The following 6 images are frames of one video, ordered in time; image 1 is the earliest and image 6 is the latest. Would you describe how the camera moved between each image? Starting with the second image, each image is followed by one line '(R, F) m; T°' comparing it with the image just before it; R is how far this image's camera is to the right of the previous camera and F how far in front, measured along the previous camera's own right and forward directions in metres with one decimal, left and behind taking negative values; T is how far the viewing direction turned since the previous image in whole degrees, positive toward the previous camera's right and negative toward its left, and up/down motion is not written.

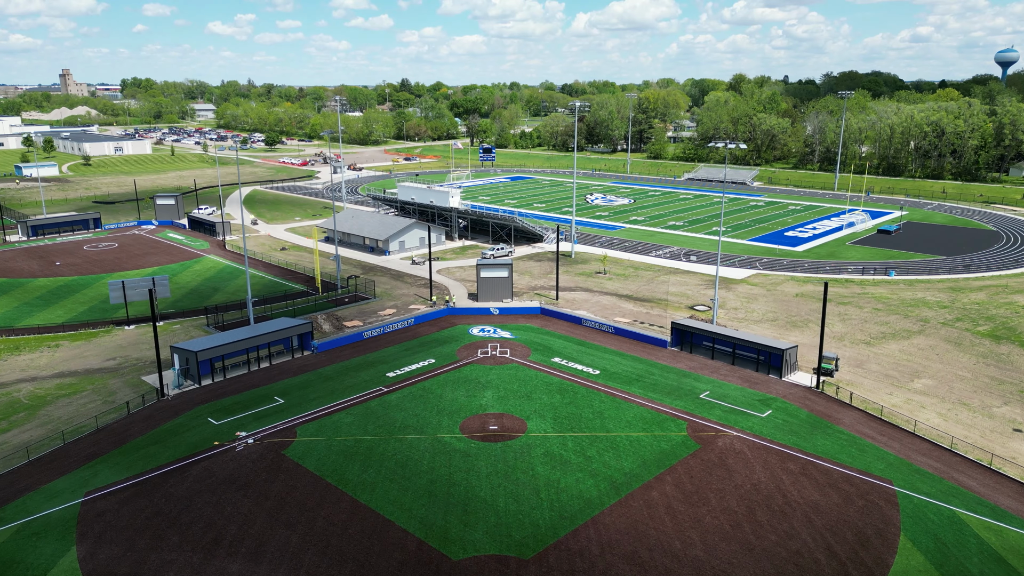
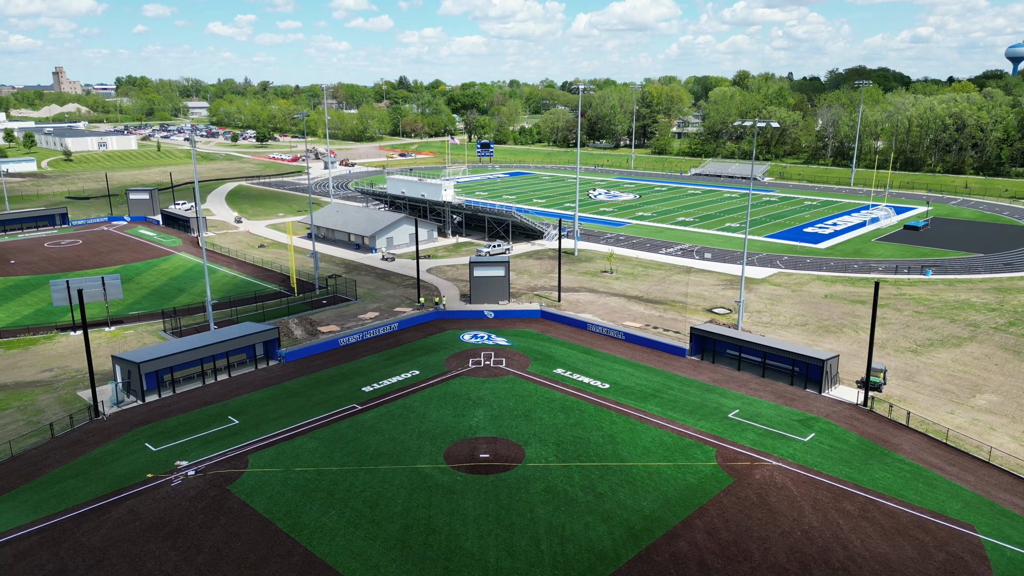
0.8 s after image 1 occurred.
(+0.3, +6.8) m; 0°
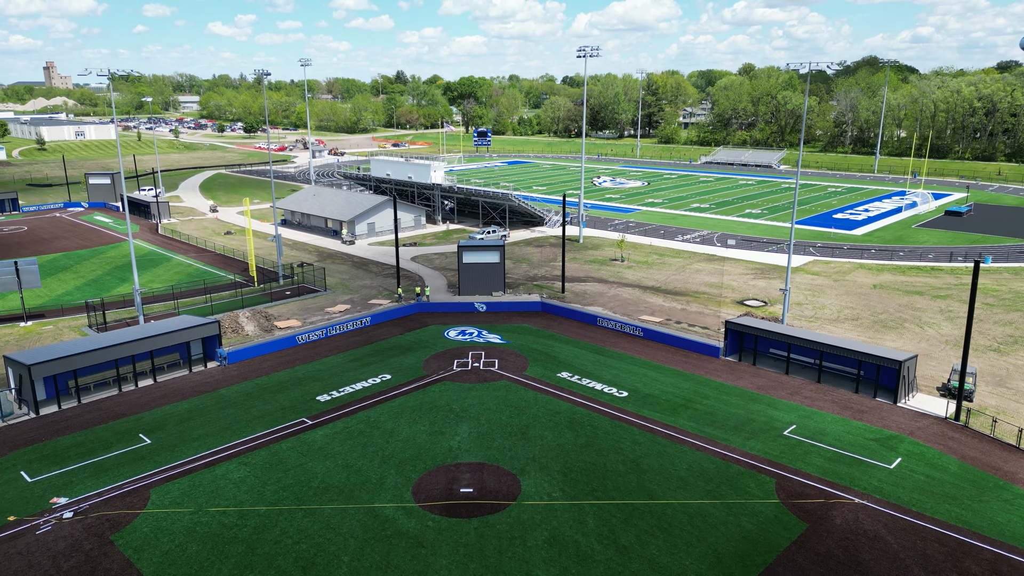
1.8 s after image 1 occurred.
(+0.3, +8.7) m; 0°
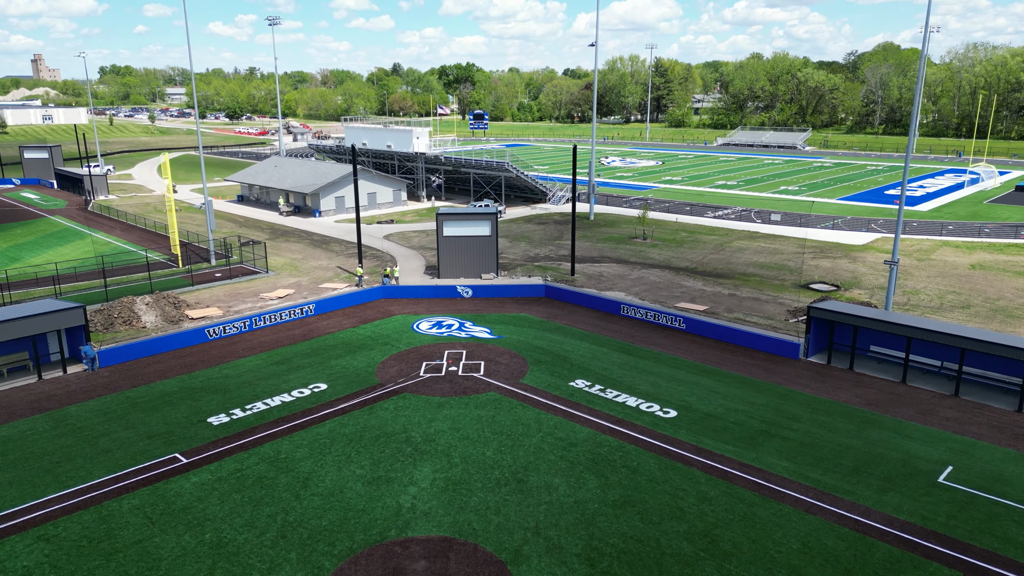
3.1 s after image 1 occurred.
(+0.3, +11.4) m; 0°
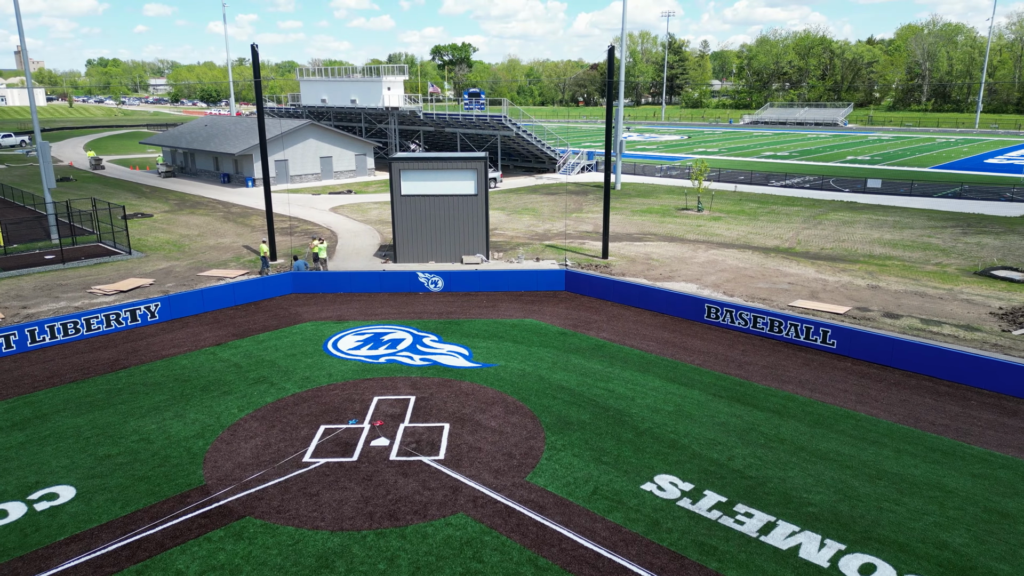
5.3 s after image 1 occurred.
(+0.1, +14.2) m; 0°
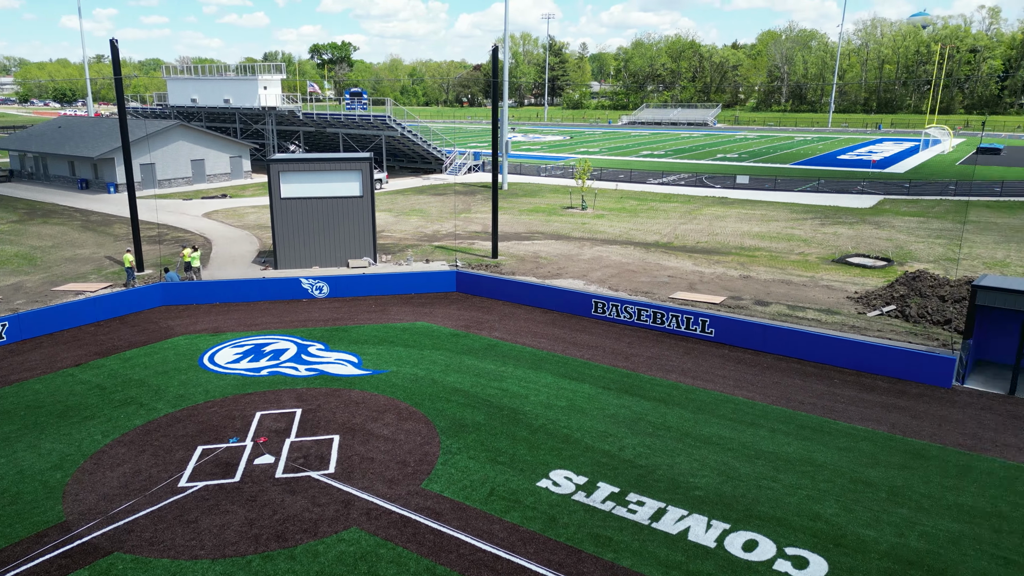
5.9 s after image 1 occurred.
(+0.1, +0.1) m; +9°
